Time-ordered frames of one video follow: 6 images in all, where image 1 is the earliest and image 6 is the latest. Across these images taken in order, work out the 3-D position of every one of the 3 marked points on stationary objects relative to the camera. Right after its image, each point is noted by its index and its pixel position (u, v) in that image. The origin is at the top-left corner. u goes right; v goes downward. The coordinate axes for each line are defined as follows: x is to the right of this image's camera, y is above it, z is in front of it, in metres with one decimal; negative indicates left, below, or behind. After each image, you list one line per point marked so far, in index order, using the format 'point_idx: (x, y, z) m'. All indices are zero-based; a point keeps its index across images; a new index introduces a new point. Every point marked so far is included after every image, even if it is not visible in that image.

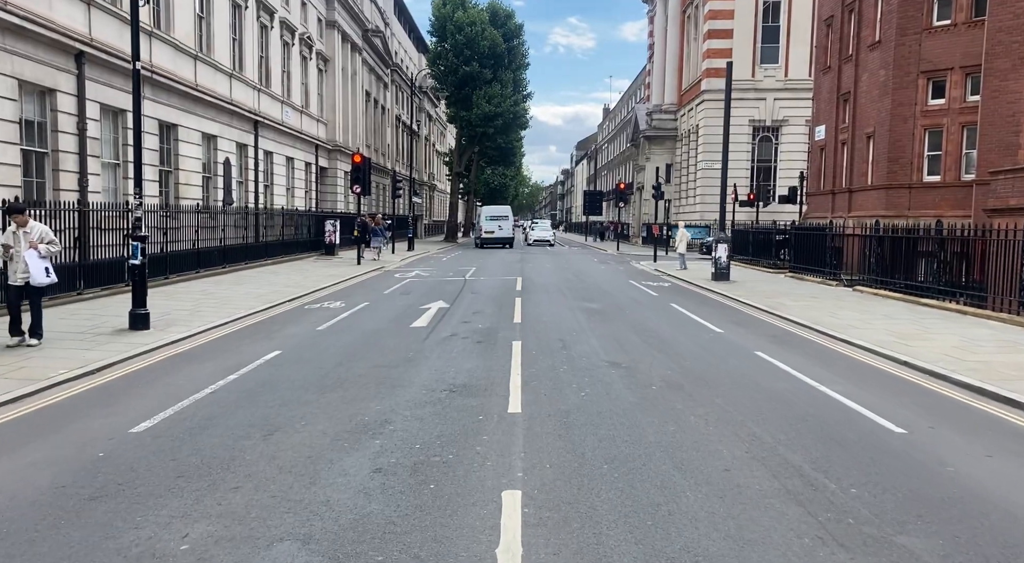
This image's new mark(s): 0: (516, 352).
0: (+0.1, -0.9, +8.9) m
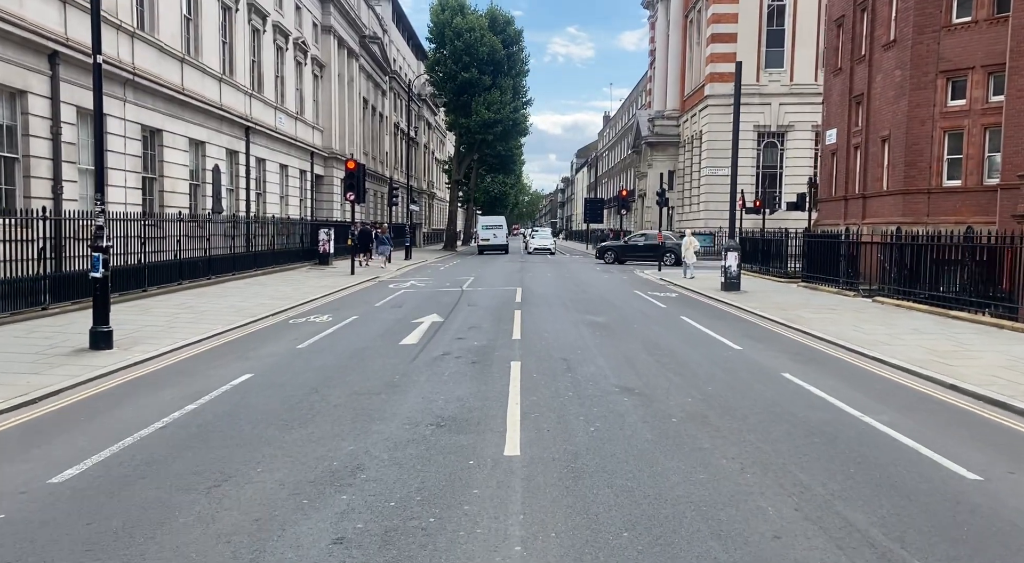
0: (0.0, -1.1, +7.9) m
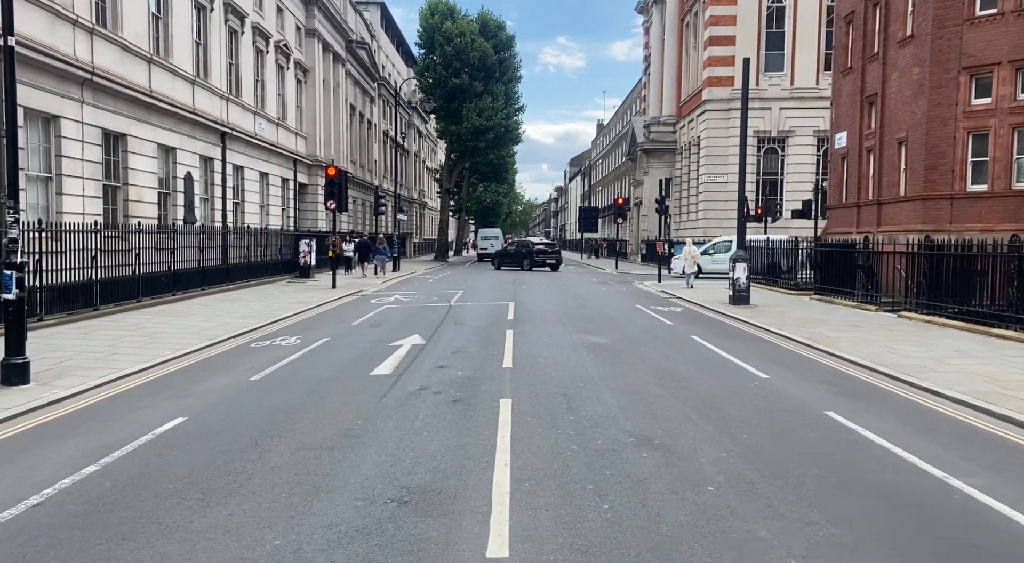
0: (-0.1, -1.3, +6.5) m
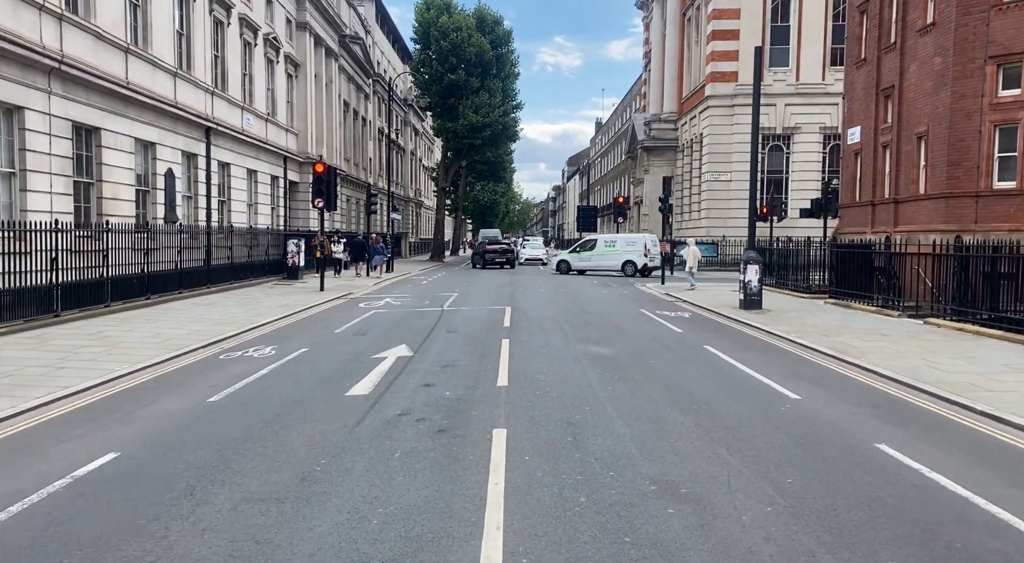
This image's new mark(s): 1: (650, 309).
0: (-0.1, -1.4, +5.4) m
1: (+3.5, -0.7, +17.4) m
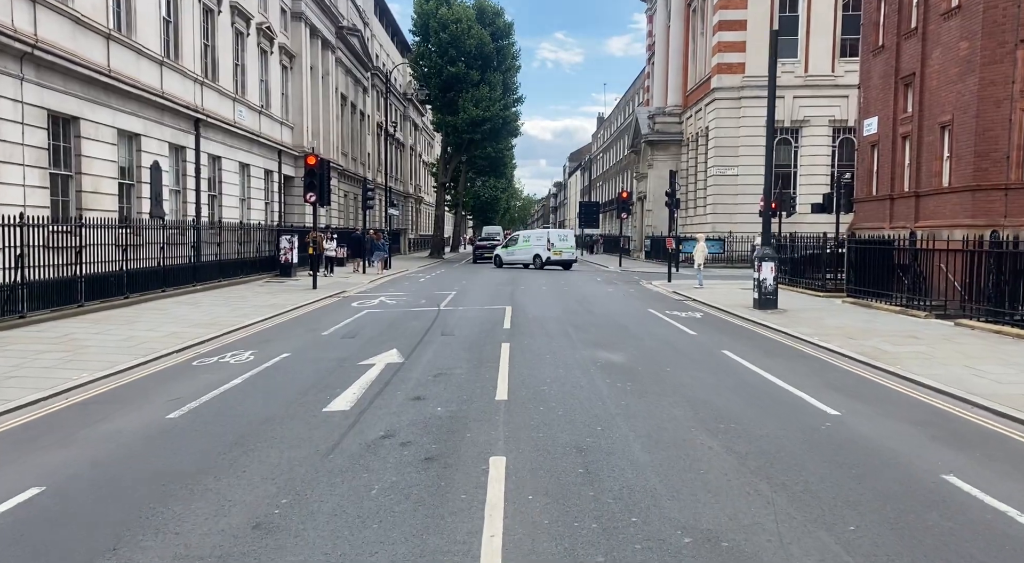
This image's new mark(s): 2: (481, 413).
0: (-0.1, -1.4, +4.5) m
1: (+3.5, -0.6, +16.5) m
2: (-0.3, -1.2, +6.4) m
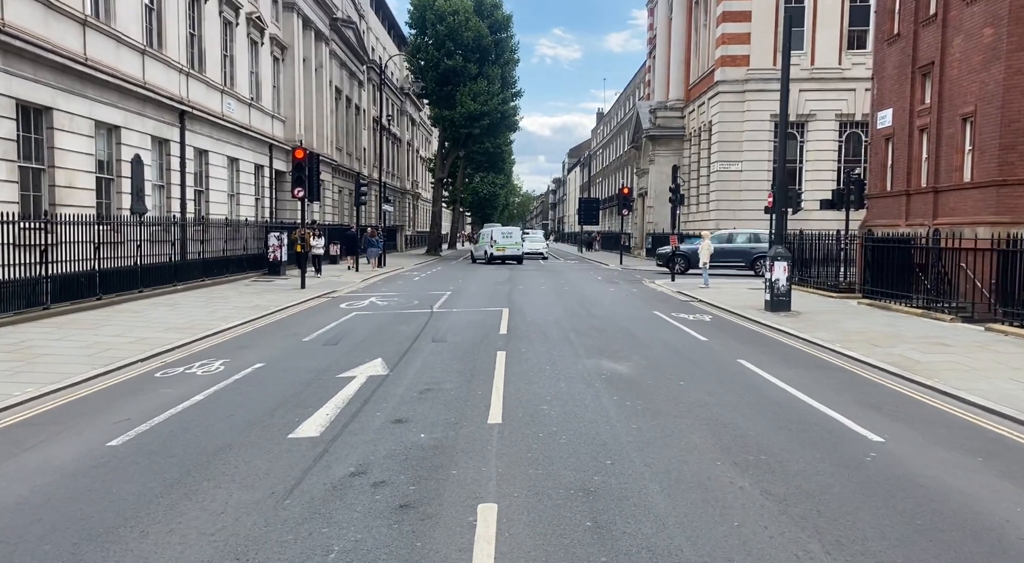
0: (-0.1, -1.4, +3.6) m
1: (+3.4, -0.6, +15.6) m
2: (-0.3, -1.3, +5.5) m
